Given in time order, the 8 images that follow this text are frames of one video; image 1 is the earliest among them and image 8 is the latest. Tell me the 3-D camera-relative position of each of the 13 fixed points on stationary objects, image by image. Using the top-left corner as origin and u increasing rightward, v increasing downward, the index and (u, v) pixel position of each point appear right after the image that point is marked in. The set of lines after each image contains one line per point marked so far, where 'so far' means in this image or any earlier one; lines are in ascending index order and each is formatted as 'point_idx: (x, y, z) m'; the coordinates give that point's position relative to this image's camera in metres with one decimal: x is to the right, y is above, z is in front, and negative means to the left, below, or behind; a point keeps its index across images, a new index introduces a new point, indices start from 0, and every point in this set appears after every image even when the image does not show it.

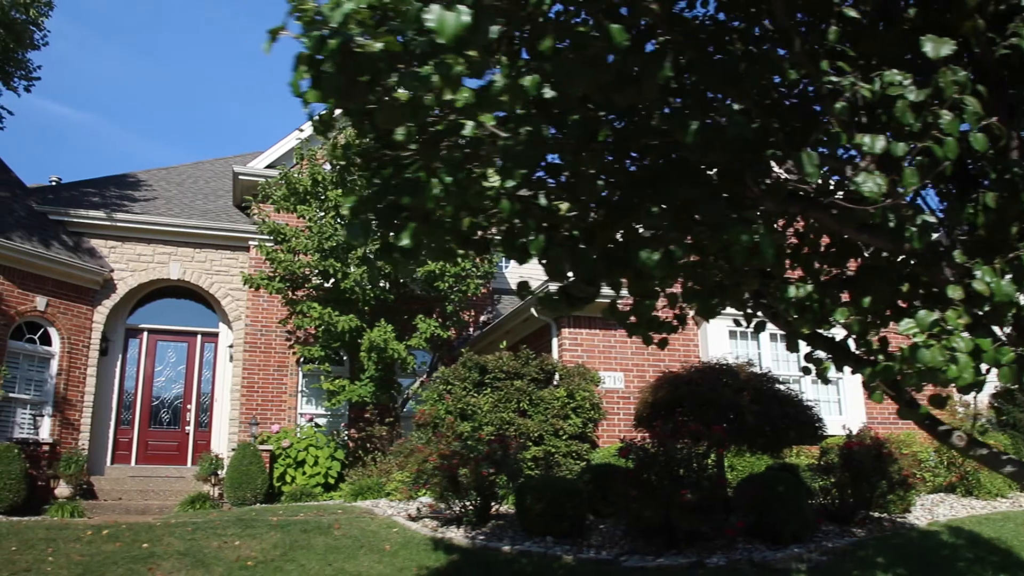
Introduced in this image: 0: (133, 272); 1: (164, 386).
0: (-6.8, +0.3, +16.3) m
1: (-6.4, -1.8, +16.7) m
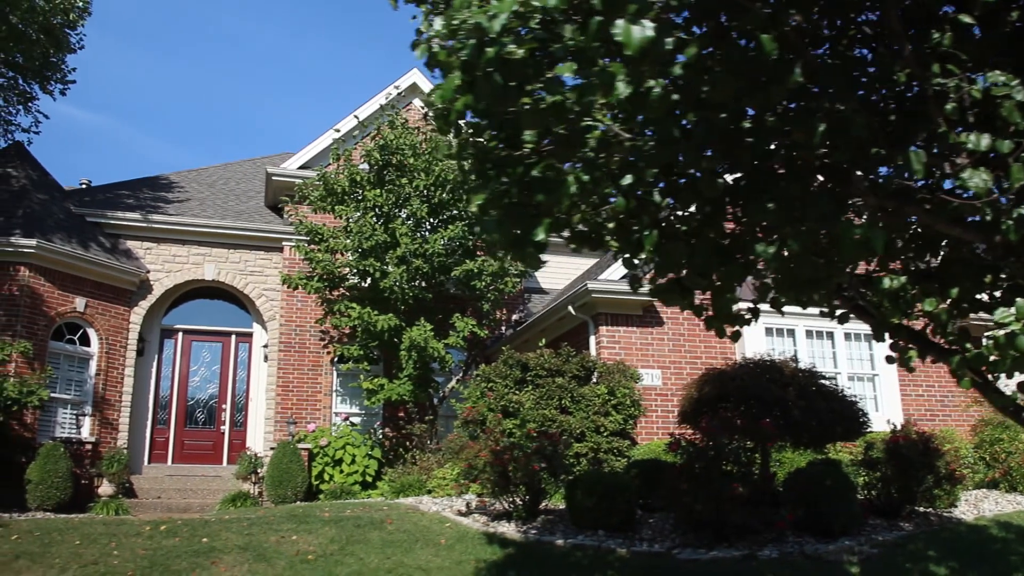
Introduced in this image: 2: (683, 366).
0: (-6.2, +0.3, +16.5) m
1: (-5.8, -1.8, +16.8) m
2: (+2.5, -1.2, +13.5) m
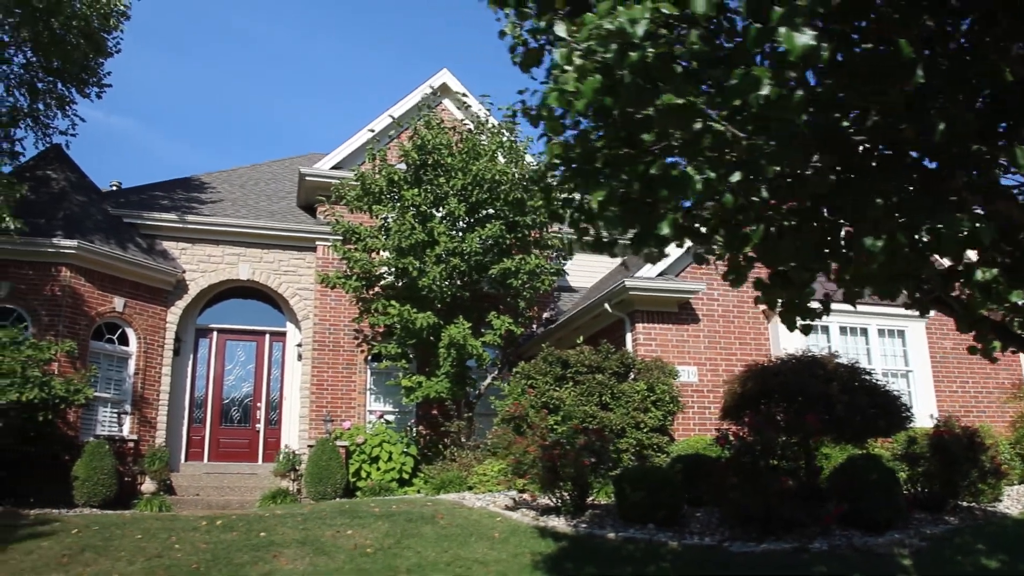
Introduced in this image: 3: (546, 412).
0: (-5.7, +0.3, +16.7) m
1: (-5.2, -1.8, +17.0) m
2: (+3.1, -1.1, +13.6) m
3: (+0.5, -1.6, +12.1) m
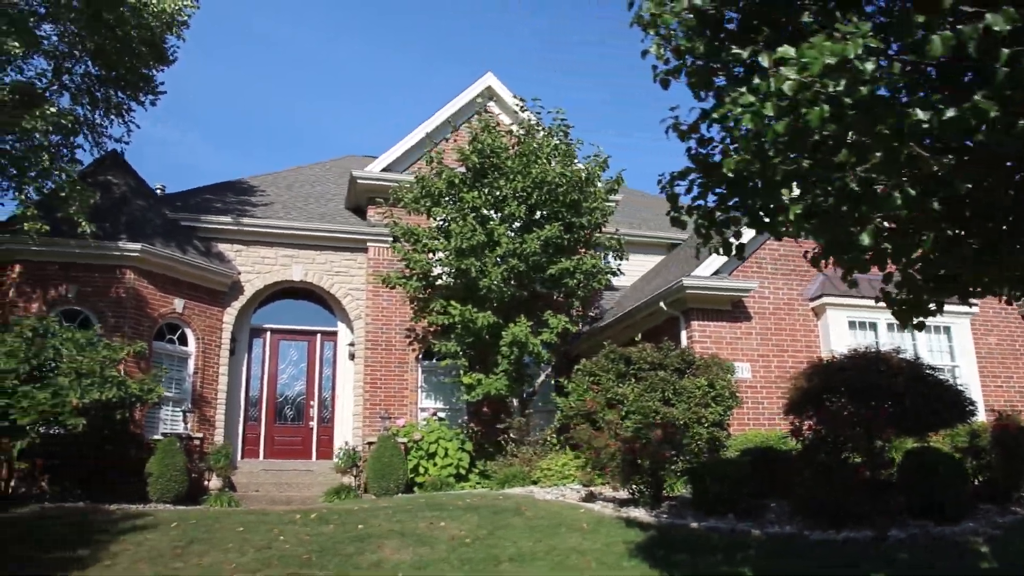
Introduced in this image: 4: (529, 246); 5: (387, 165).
0: (-4.8, +0.3, +17.1) m
1: (-4.3, -1.8, +17.4) m
2: (+4.0, -1.1, +14.0) m
3: (+1.4, -1.6, +12.5) m
4: (+0.2, +0.7, +13.9) m
5: (-2.4, +2.4, +17.5) m
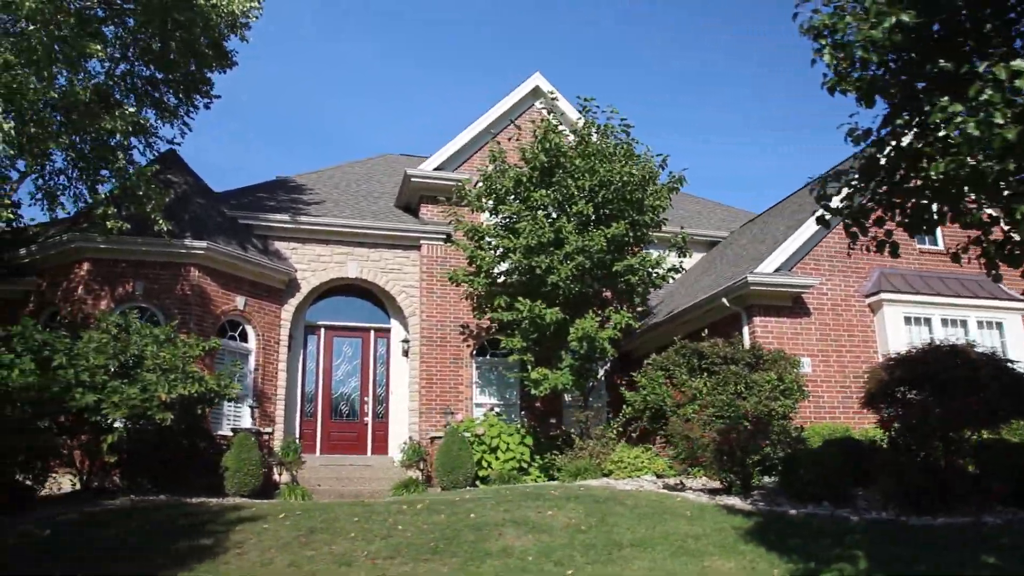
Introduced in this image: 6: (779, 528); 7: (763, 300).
0: (-3.8, +0.3, +17.3) m
1: (-3.3, -1.8, +17.7) m
2: (+5.0, -1.1, +14.4) m
3: (+2.4, -1.6, +12.8) m
4: (+1.3, +0.7, +14.2) m
5: (-1.4, +2.4, +17.8) m
6: (+2.7, -2.4, +9.3) m
7: (+3.9, -0.2, +14.2) m
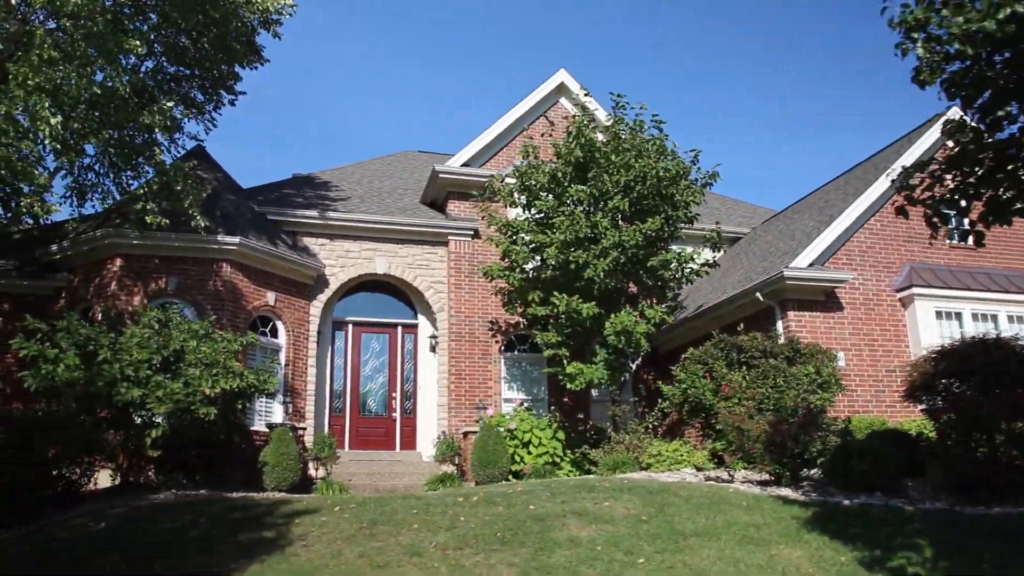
0: (-3.2, +0.4, +17.4) m
1: (-2.8, -1.7, +17.7) m
2: (+5.6, -1.0, +14.5) m
3: (+3.0, -1.5, +12.9) m
4: (+1.9, +0.8, +14.3) m
5: (-0.9, +2.5, +17.8) m
6: (+3.3, -2.4, +9.4) m
7: (+4.5, -0.1, +14.3) m
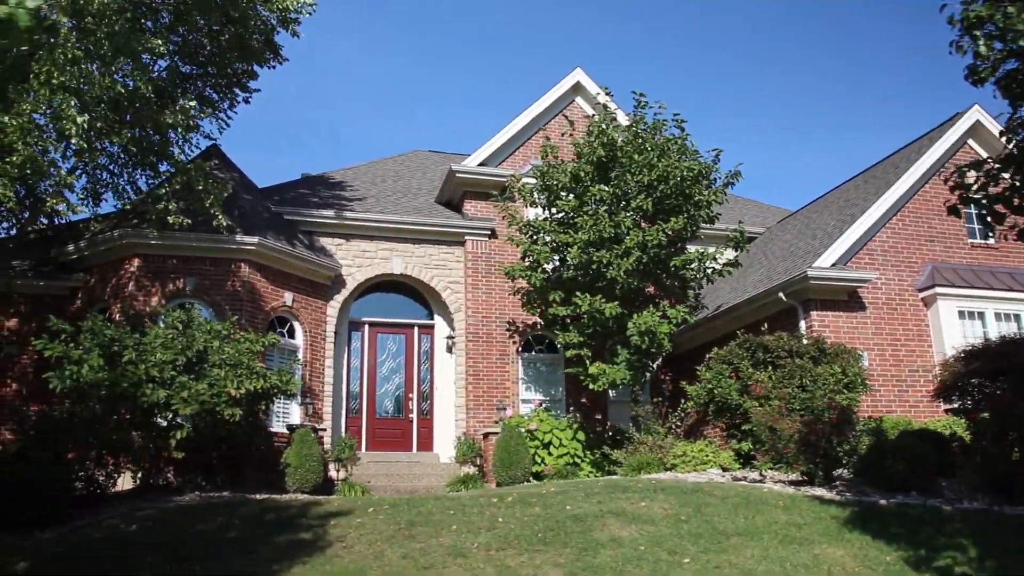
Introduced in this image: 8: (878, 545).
0: (-2.9, +0.4, +17.3) m
1: (-2.4, -1.7, +17.6) m
2: (+6.0, -1.0, +14.5) m
3: (+3.4, -1.5, +12.9) m
4: (+2.2, +0.8, +14.2) m
5: (-0.6, +2.5, +17.8) m
6: (+3.7, -2.3, +9.3) m
7: (+4.8, -0.1, +14.3) m
8: (+3.4, -2.4, +8.5) m
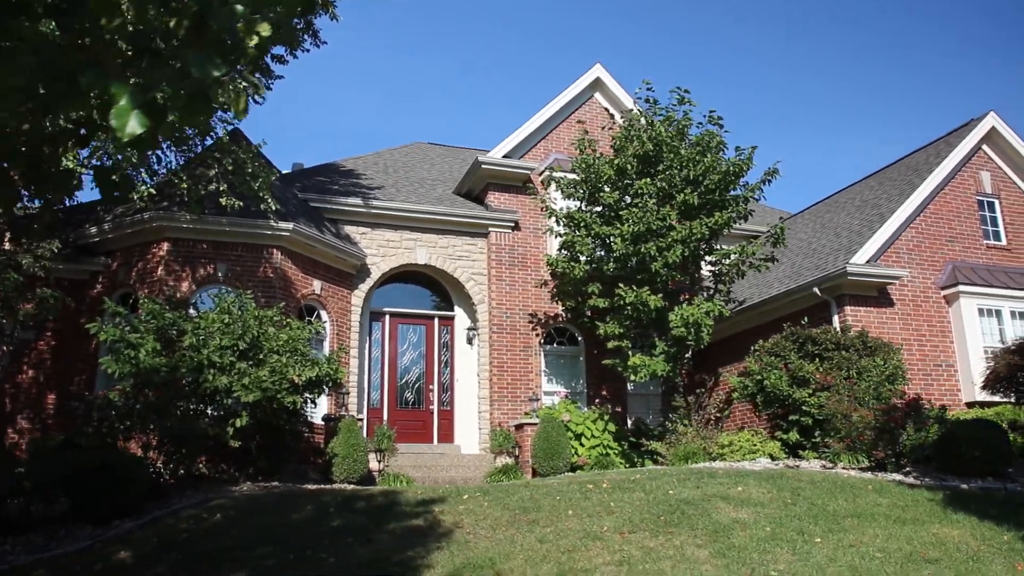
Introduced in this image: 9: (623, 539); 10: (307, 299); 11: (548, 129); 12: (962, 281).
0: (-2.4, +0.6, +17.0) m
1: (-2.0, -1.5, +17.4) m
2: (+6.6, -0.9, +15.0) m
3: (+4.2, -1.4, +13.2) m
4: (+3.0, +0.9, +14.5) m
5: (-0.1, +2.7, +17.7) m
6: (+4.9, -2.3, +9.7) m
7: (+5.6, 0.0, +14.7) m
8: (+4.6, -2.3, +8.9) m
9: (+1.0, -2.3, +8.3) m
10: (-3.4, -0.2, +15.5) m
11: (+0.7, +3.2, +18.4) m
12: (+7.6, +0.1, +15.3) m
